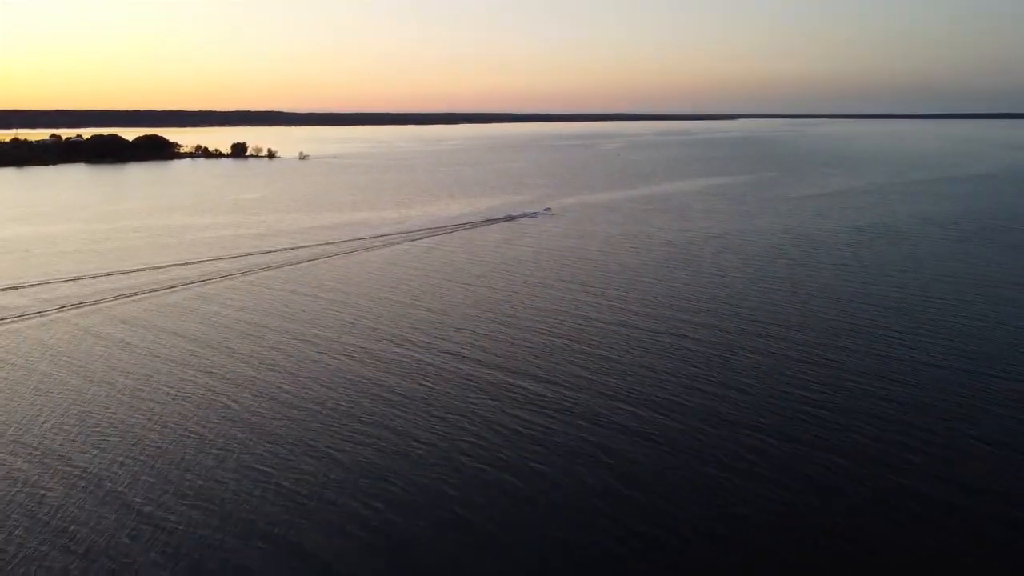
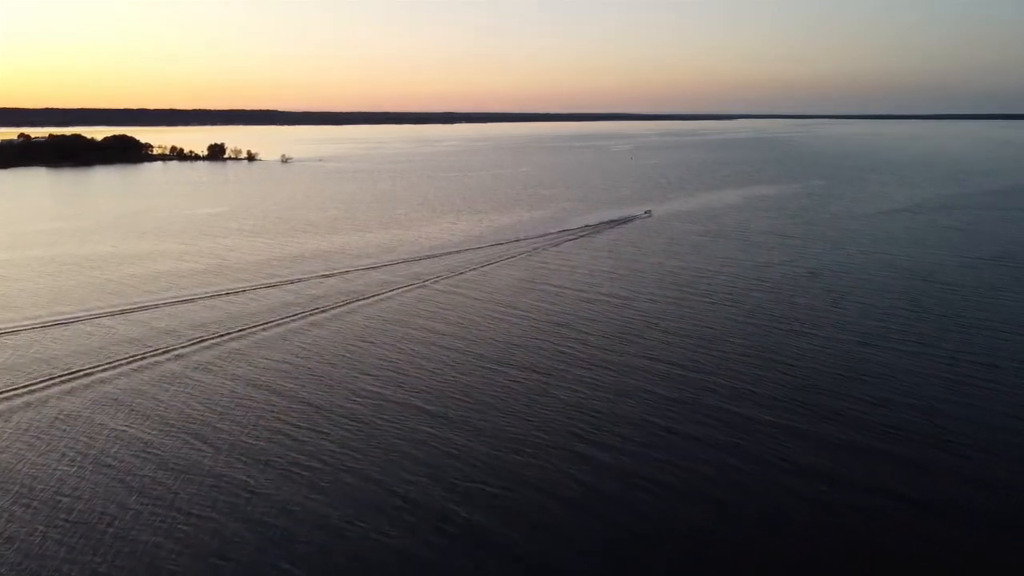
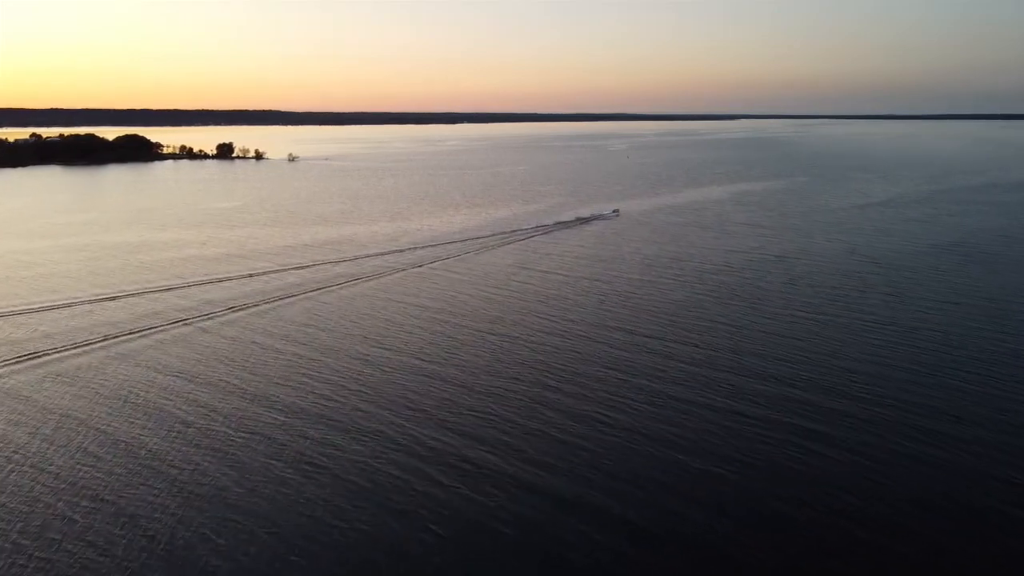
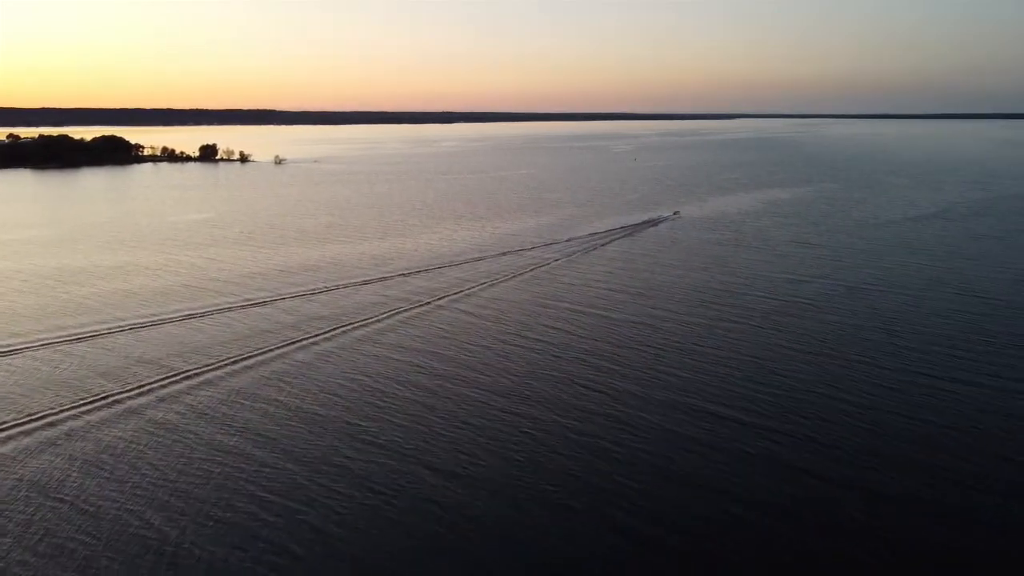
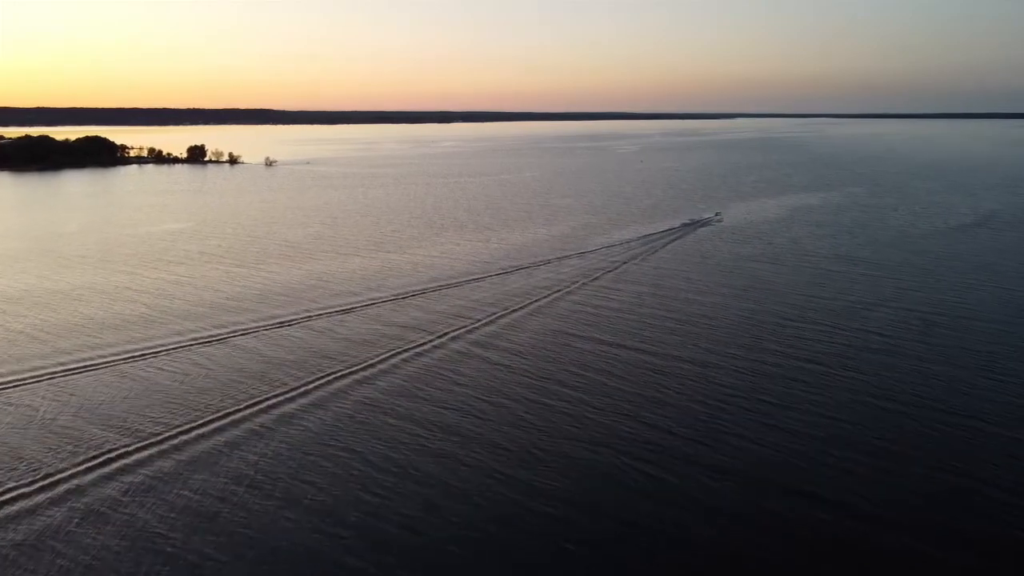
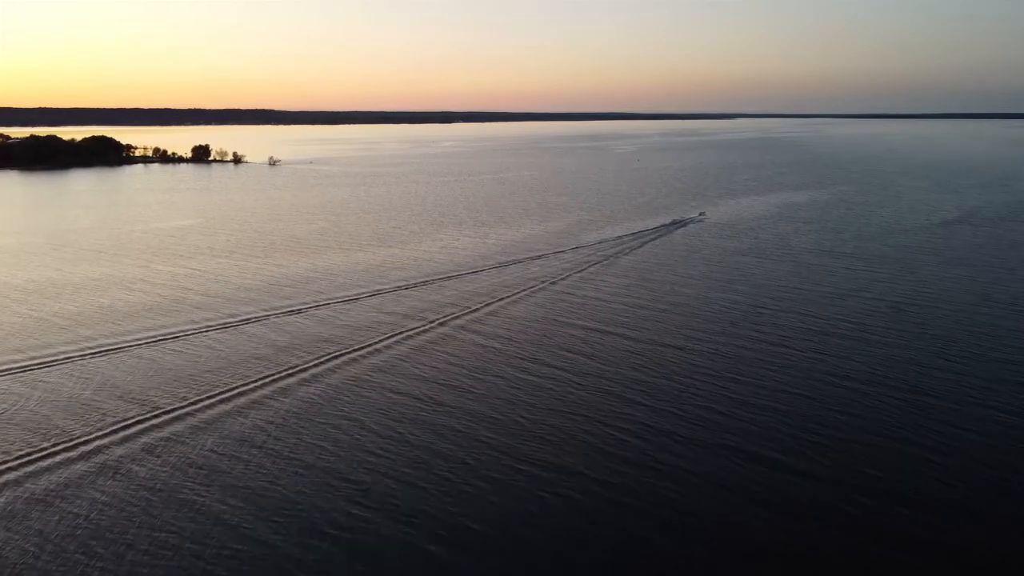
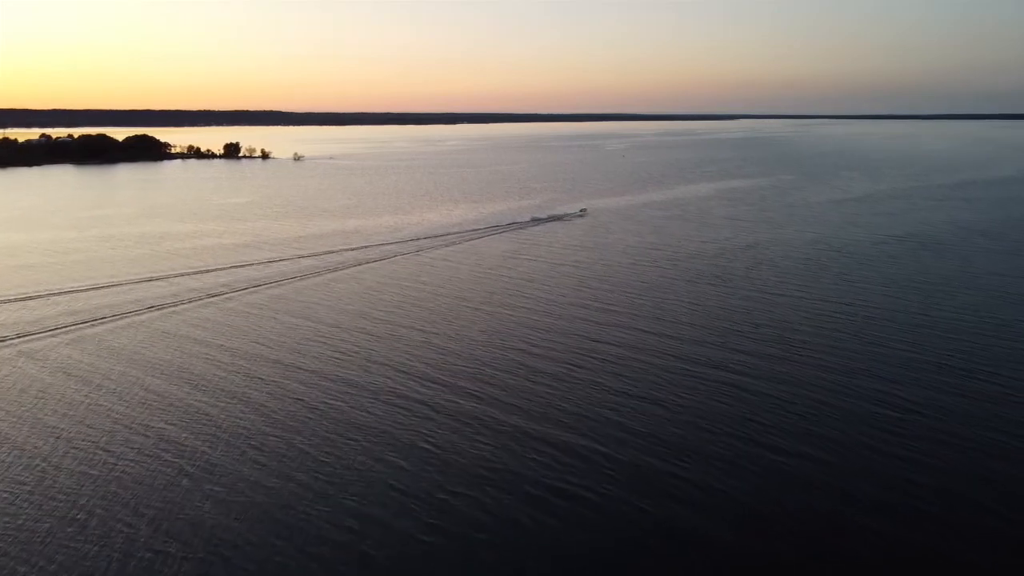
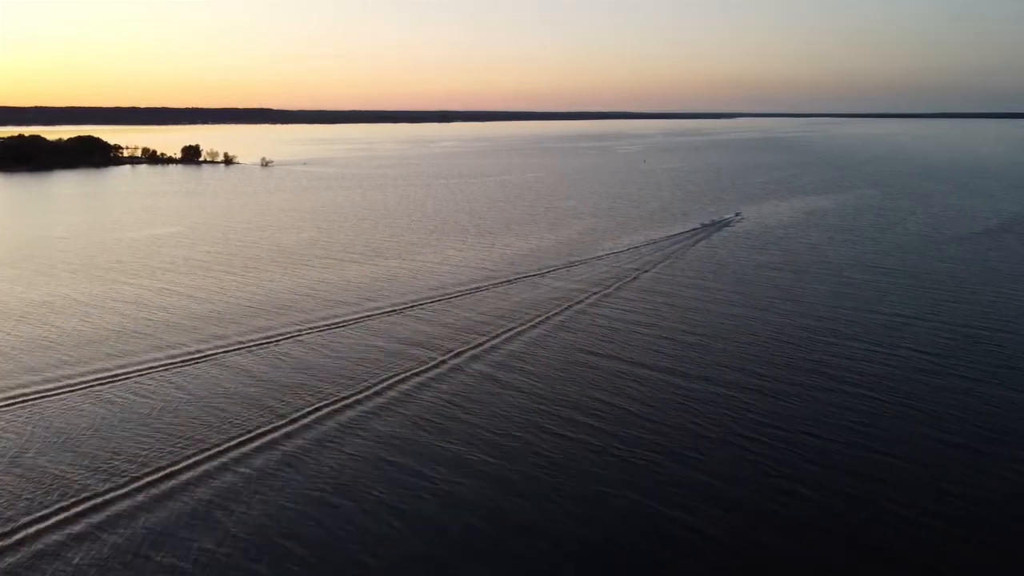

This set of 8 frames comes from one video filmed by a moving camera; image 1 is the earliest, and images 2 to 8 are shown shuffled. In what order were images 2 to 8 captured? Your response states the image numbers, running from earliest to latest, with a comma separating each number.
7, 3, 2, 4, 6, 5, 8
